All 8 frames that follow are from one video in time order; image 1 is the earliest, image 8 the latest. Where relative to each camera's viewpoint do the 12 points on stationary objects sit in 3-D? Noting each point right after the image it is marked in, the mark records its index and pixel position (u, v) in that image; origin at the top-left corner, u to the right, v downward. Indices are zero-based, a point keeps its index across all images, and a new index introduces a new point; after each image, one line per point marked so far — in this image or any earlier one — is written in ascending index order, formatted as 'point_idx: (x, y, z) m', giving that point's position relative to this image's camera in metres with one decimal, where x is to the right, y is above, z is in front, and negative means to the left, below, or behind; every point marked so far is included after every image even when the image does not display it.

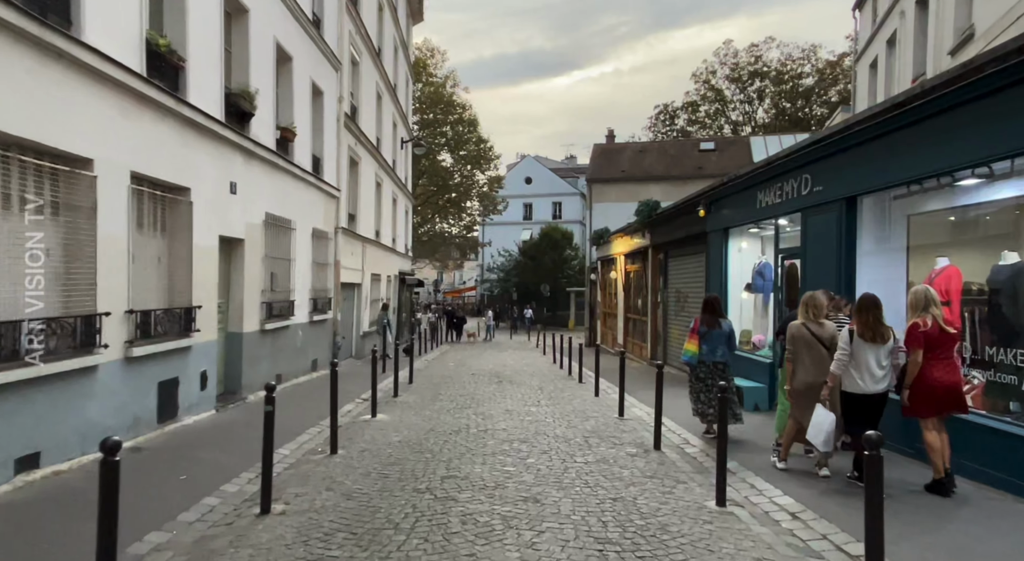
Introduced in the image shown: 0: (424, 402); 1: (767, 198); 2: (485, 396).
0: (-1.4, -1.9, +12.0) m
1: (+3.9, +1.2, +11.4) m
2: (-0.4, -1.9, +12.5) m
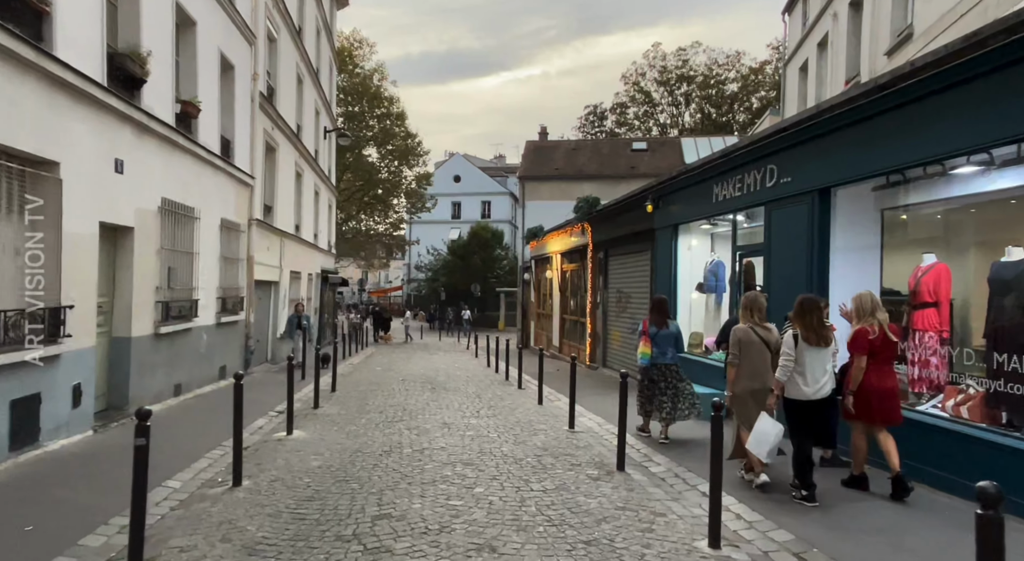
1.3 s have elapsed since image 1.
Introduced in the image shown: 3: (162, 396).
0: (-2.3, -1.9, +10.6) m
1: (+3.1, +1.2, +10.6) m
2: (-1.4, -1.9, +11.3) m
3: (-5.0, -1.7, +11.0) m
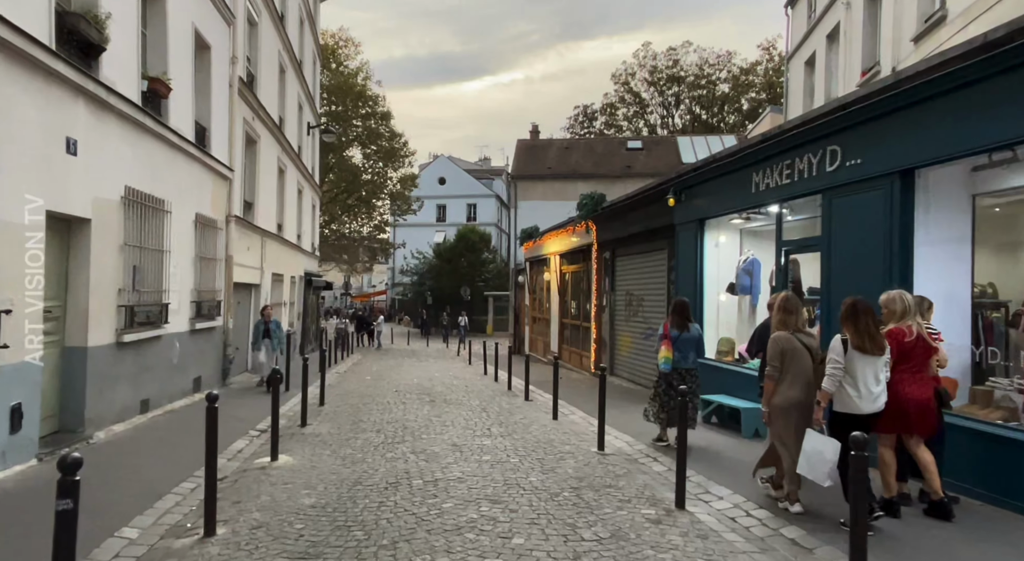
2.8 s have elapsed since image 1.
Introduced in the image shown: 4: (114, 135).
0: (-2.2, -1.9, +9.3) m
1: (+3.3, +1.2, +9.5) m
2: (-1.2, -1.9, +10.0) m
3: (-4.8, -1.7, +9.6) m
4: (-4.8, +1.7, +9.1) m
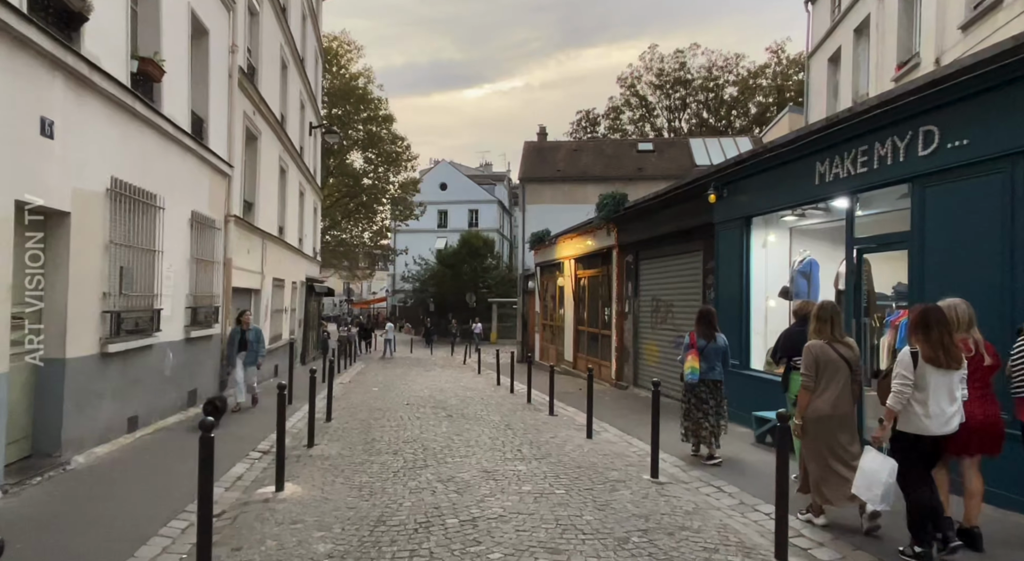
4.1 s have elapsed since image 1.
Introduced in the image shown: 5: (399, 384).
0: (-1.8, -1.9, +8.2) m
1: (+3.6, +1.2, +8.4) m
2: (-0.8, -1.9, +8.9) m
3: (-4.5, -1.7, +8.5) m
4: (-4.4, +1.7, +8.1) m
5: (-2.6, -2.4, +17.7) m
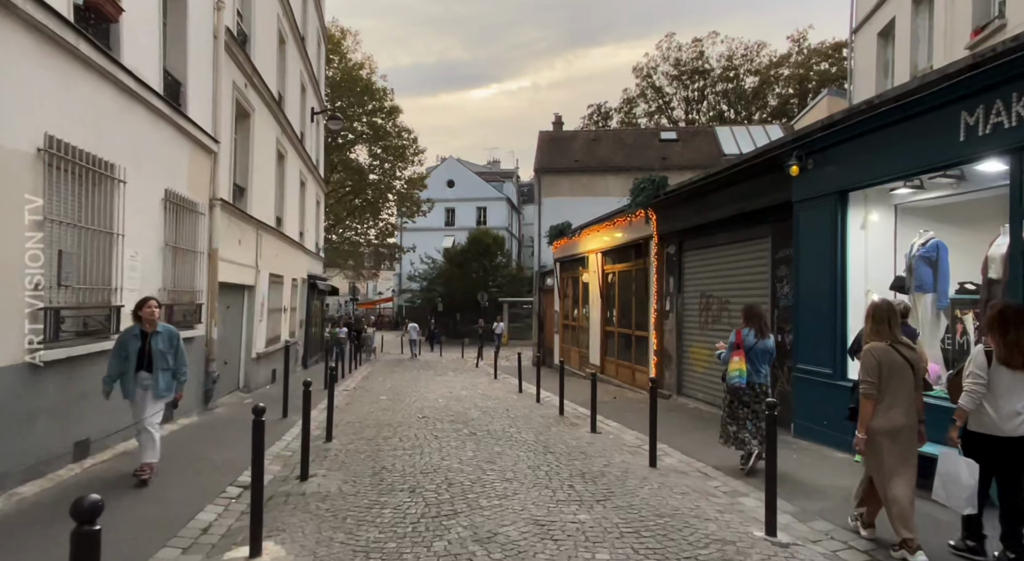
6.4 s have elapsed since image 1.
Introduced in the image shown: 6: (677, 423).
0: (-1.3, -1.8, +6.3) m
1: (+4.1, +1.3, +6.5) m
2: (-0.4, -1.8, +7.0) m
3: (-4.0, -1.6, +6.6) m
4: (-3.9, +1.8, +6.2) m
5: (-2.1, -2.3, +15.8) m
6: (+2.4, -2.1, +11.1) m
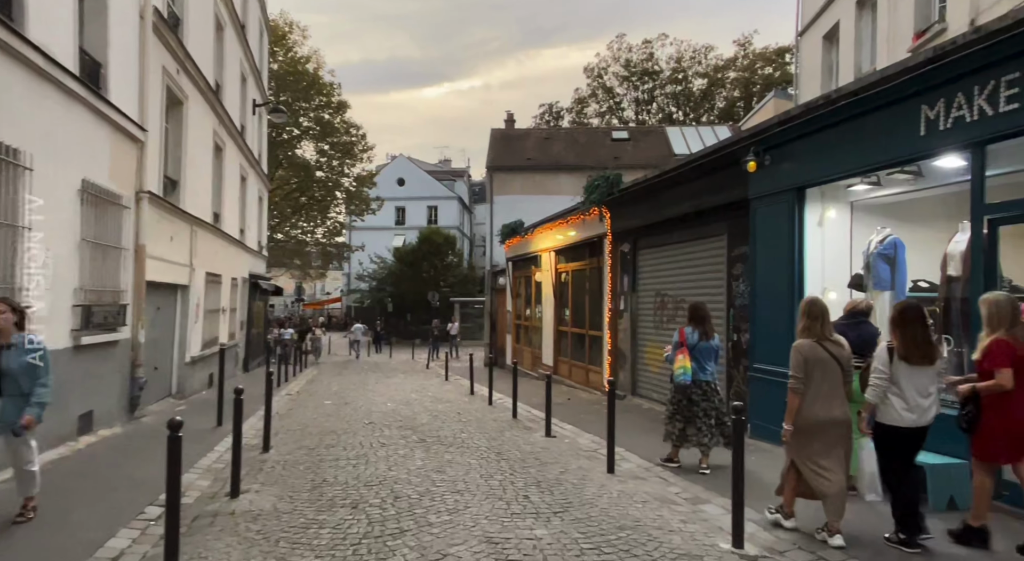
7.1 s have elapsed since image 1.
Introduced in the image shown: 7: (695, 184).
0: (-1.7, -1.8, +5.8) m
1: (+3.7, +1.3, +6.3) m
2: (-0.8, -1.8, +6.5) m
3: (-4.4, -1.6, +6.0) m
4: (-4.3, +1.8, +5.5) m
5: (-3.1, -2.3, +15.2) m
6: (+1.7, -2.0, +10.8) m
7: (+2.6, +1.4, +10.8) m
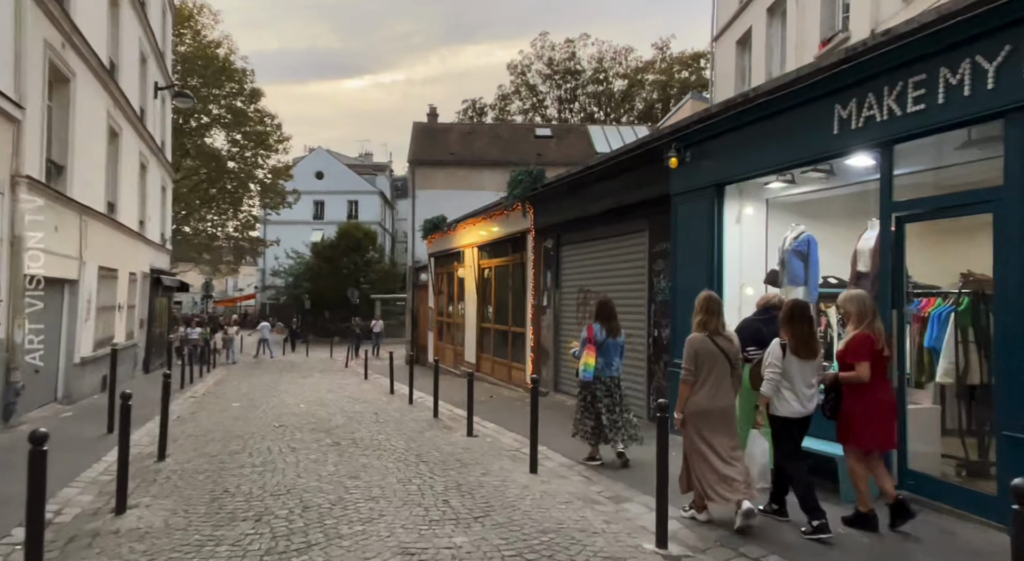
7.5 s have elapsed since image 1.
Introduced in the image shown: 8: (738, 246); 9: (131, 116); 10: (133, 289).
0: (-2.3, -1.7, +5.4) m
1: (+3.0, +1.4, +6.4) m
2: (-1.5, -1.7, +6.2) m
3: (-5.0, -1.5, +5.3) m
4: (-4.8, +1.9, +4.8) m
5: (-4.6, -2.2, +14.6) m
6: (+0.6, -2.0, +10.7) m
7: (+1.5, +1.4, +10.8) m
8: (+2.5, +0.4, +8.6) m
9: (-8.5, +3.7, +17.5) m
10: (-8.9, -0.2, +18.3) m
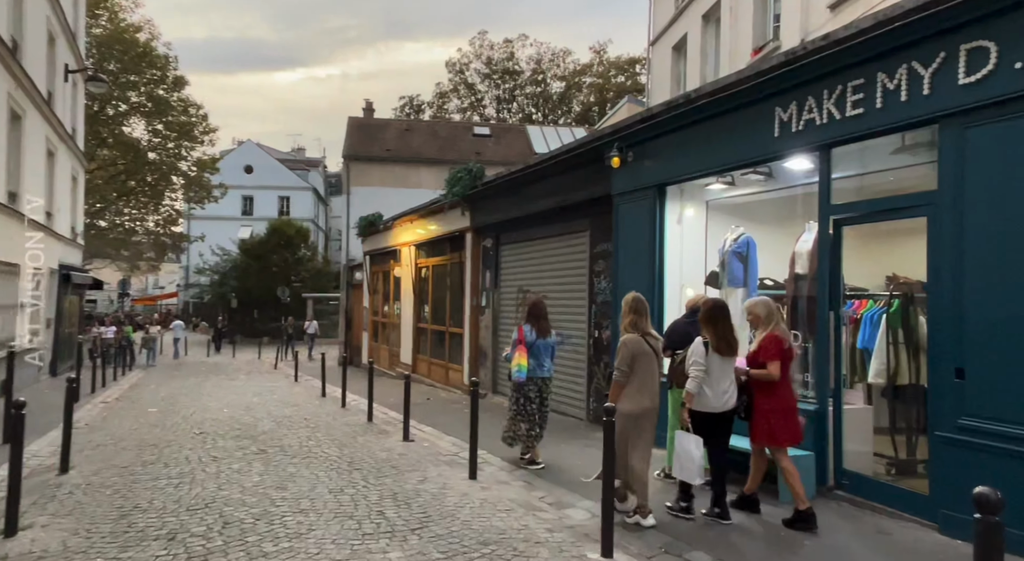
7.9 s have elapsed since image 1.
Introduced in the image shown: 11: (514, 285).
0: (-2.7, -1.7, +4.9) m
1: (+2.5, +1.4, +6.4) m
2: (-1.9, -1.7, +5.8) m
3: (-5.4, -1.5, +4.6) m
4: (-5.2, +1.9, +4.1) m
5: (-5.8, -2.2, +13.9) m
6: (-0.3, -2.0, +10.4) m
7: (+0.7, +1.4, +10.6) m
8: (+1.9, +0.4, +8.5) m
9: (-9.9, +3.8, +16.4) m
10: (-10.4, -0.1, +17.3) m
11: (0.0, -0.1, +12.9) m
